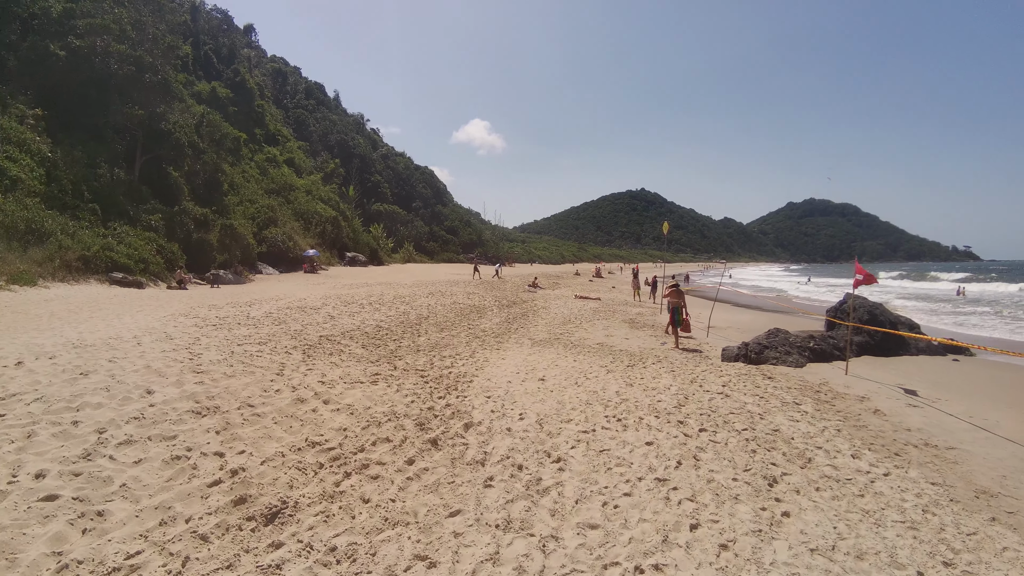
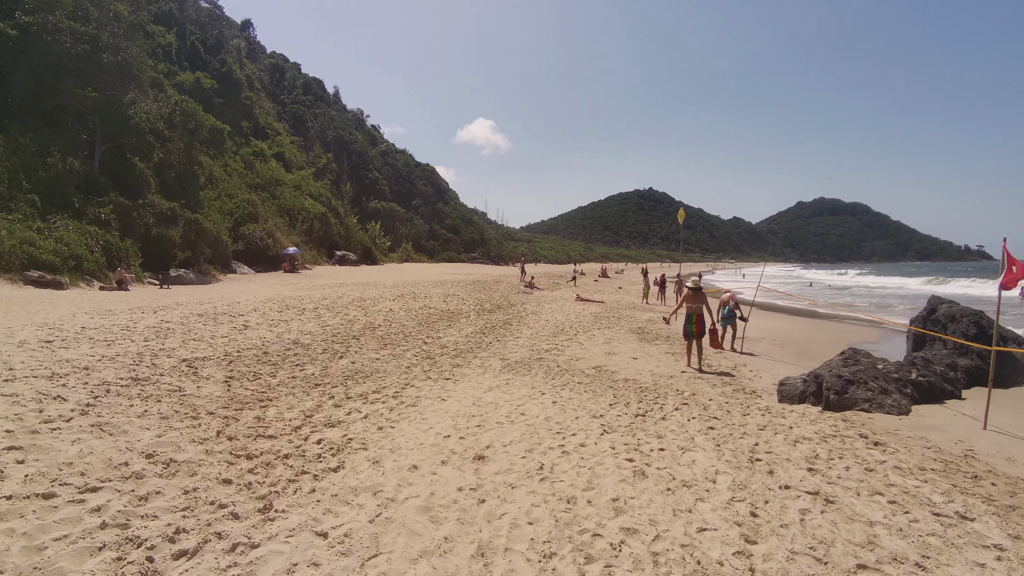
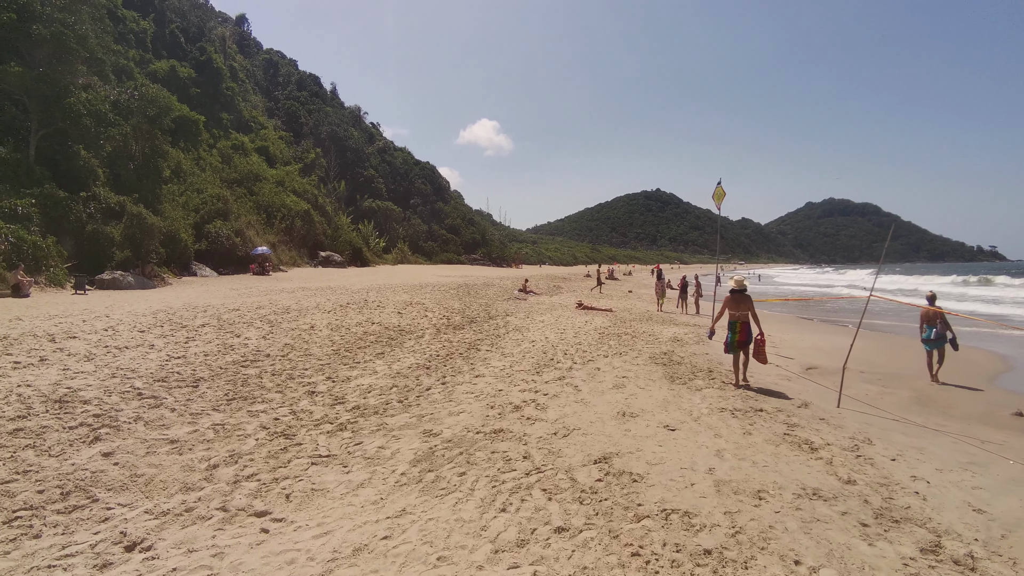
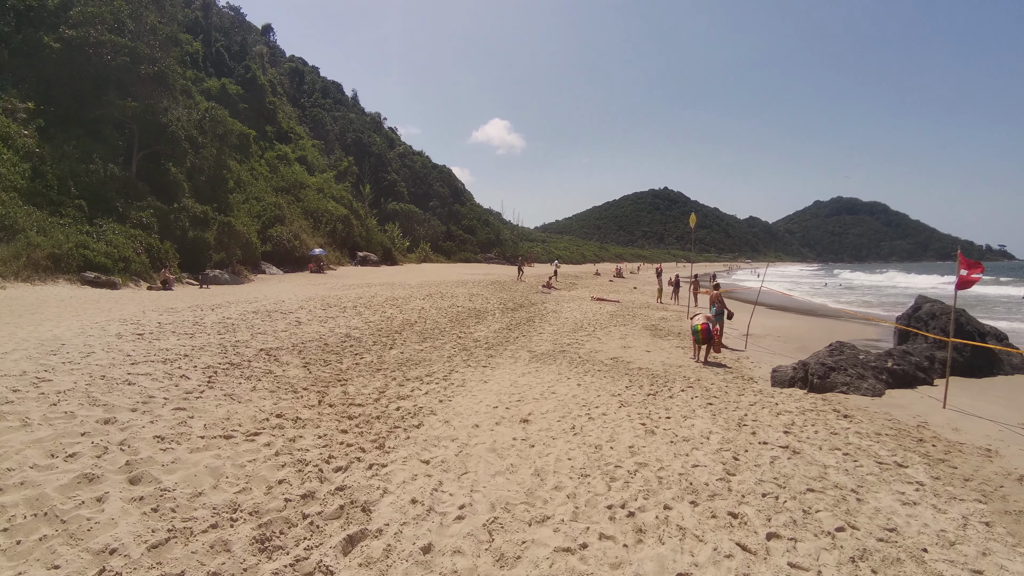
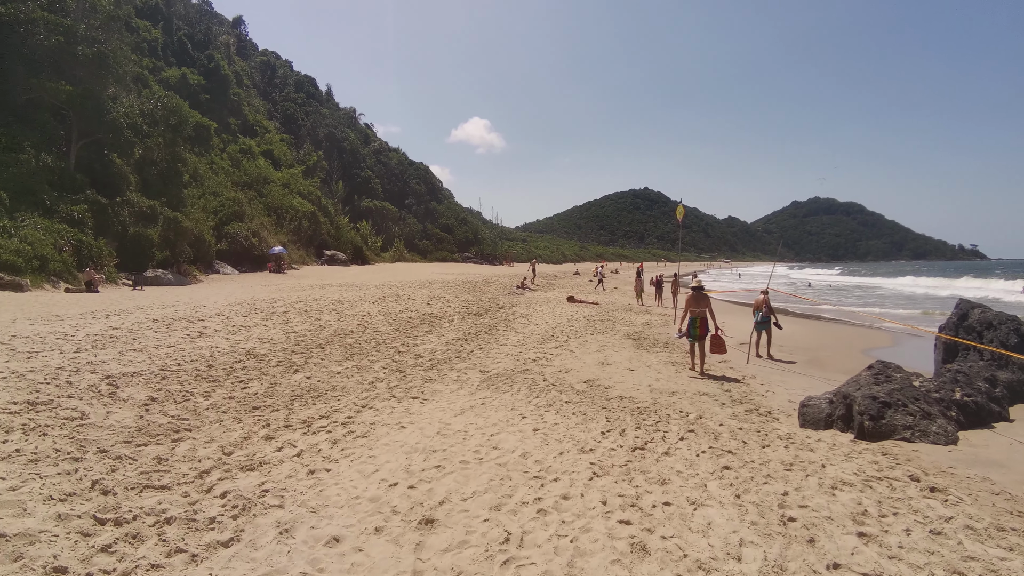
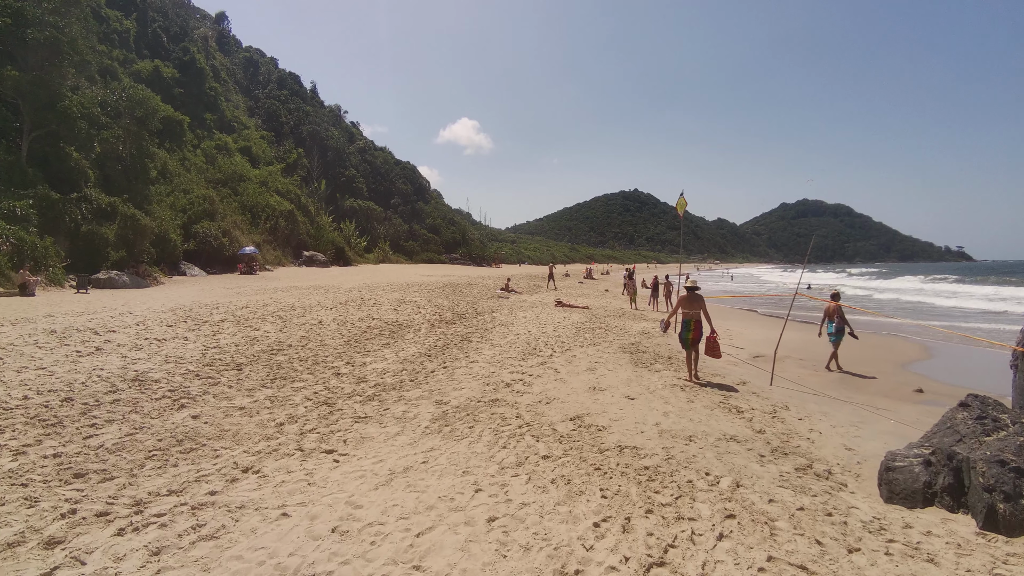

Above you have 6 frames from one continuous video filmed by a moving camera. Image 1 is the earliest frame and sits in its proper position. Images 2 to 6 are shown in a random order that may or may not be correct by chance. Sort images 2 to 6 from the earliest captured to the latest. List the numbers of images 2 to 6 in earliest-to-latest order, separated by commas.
4, 2, 5, 6, 3
